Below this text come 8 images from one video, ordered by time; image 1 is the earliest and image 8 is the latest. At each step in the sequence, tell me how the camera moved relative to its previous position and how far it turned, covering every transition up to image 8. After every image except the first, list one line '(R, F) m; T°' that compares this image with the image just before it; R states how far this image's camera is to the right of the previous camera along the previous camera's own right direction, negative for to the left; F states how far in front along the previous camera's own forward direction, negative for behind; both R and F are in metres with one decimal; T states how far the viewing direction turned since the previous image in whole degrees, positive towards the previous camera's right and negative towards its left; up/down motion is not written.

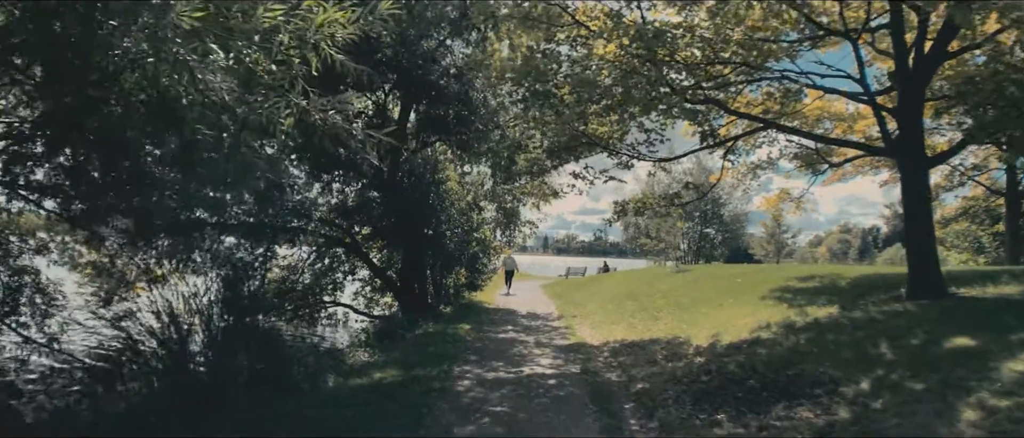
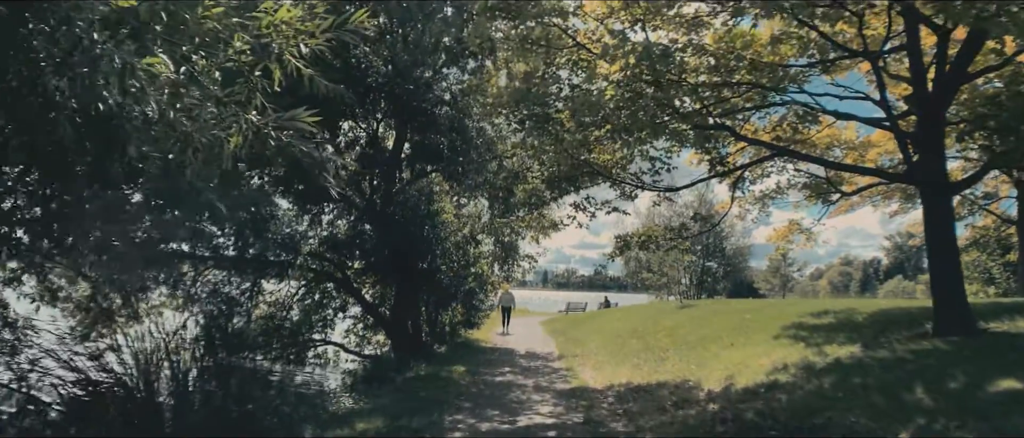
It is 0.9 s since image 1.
(+0.1, +0.8) m; 0°
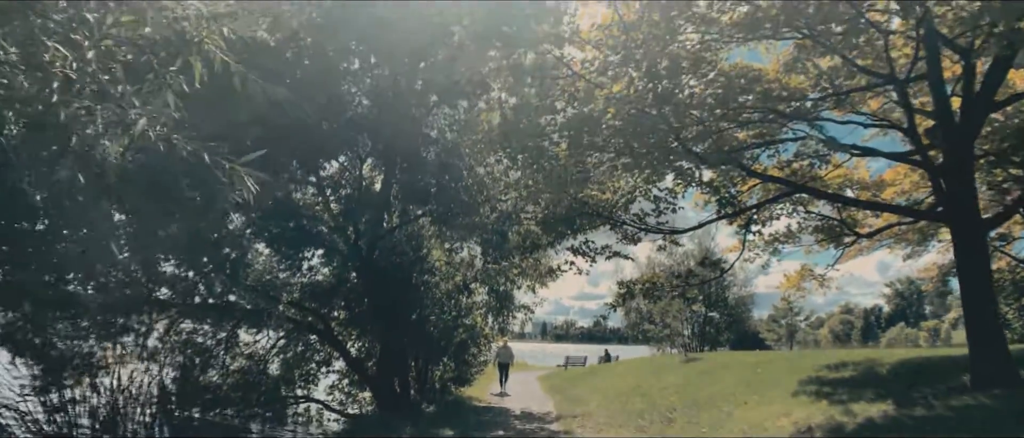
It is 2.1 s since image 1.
(+0.1, +1.0) m; 0°
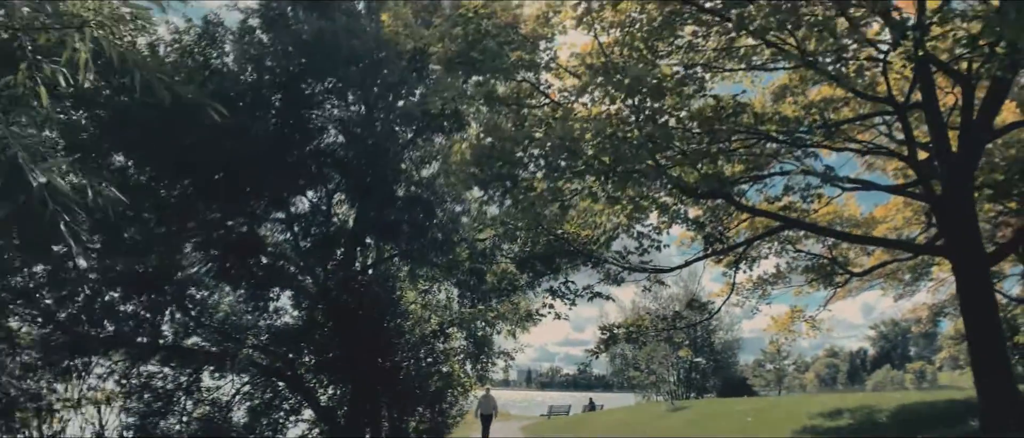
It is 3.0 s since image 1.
(+0.1, +0.7) m; +1°
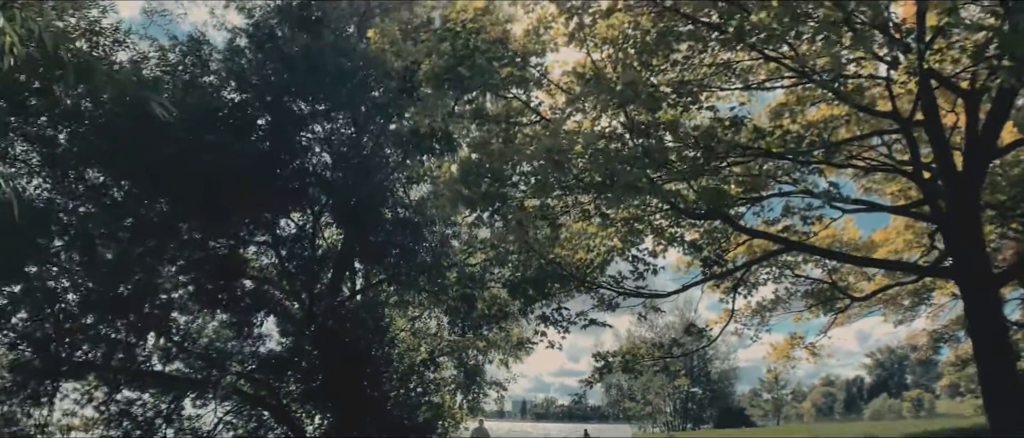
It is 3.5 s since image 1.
(+0.1, +0.4) m; 0°
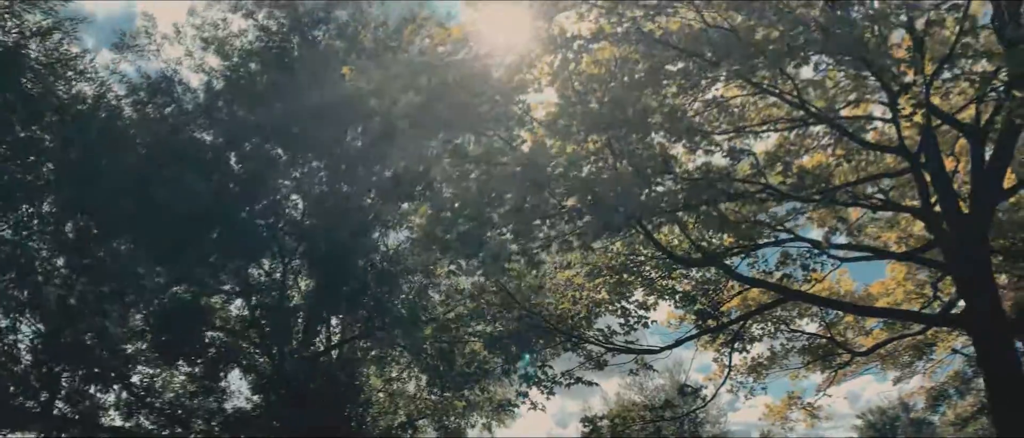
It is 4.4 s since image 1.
(+0.1, +0.6) m; +1°
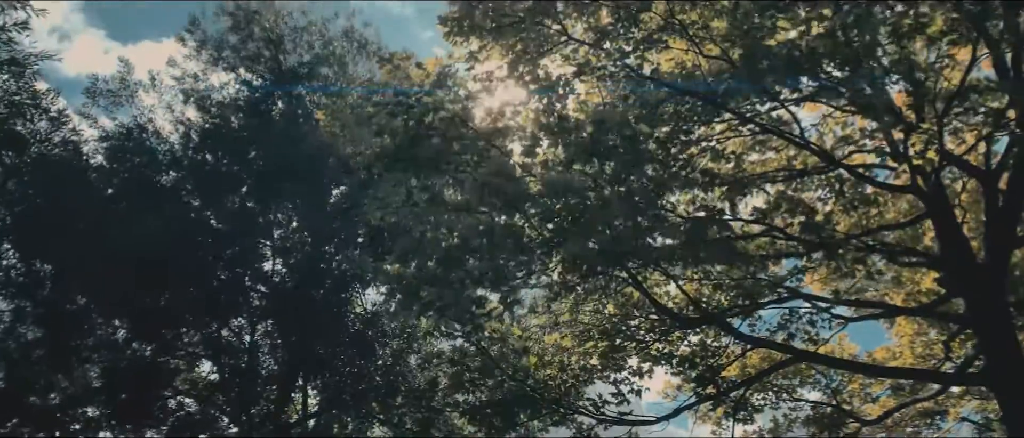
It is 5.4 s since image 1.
(+0.1, +0.6) m; +1°
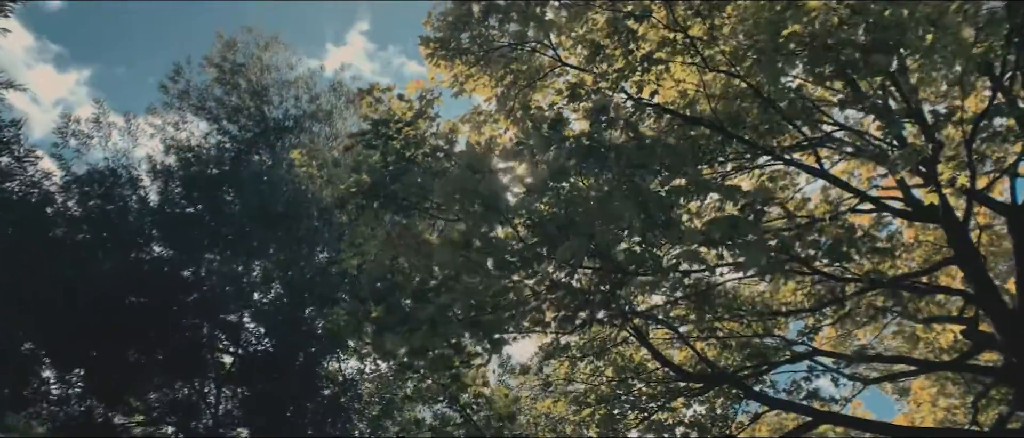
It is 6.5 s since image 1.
(+0.1, +0.6) m; 0°
